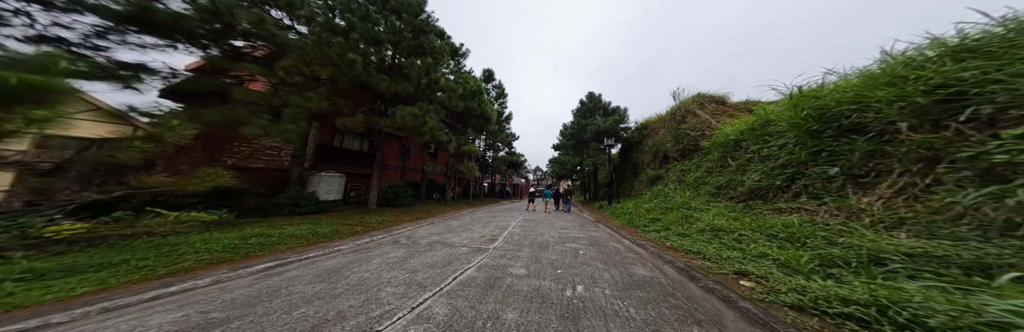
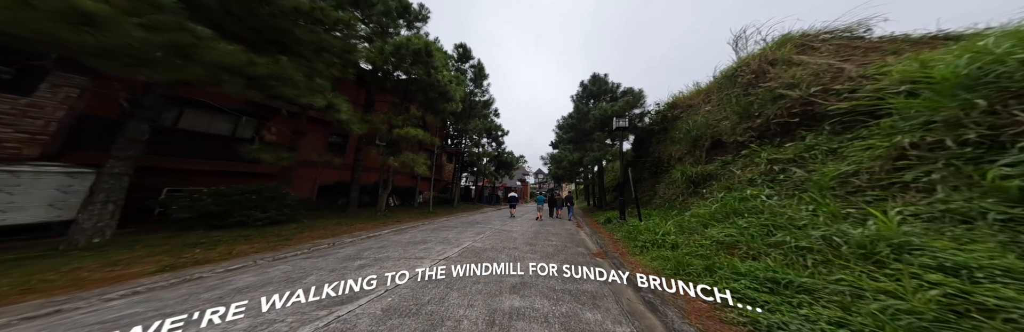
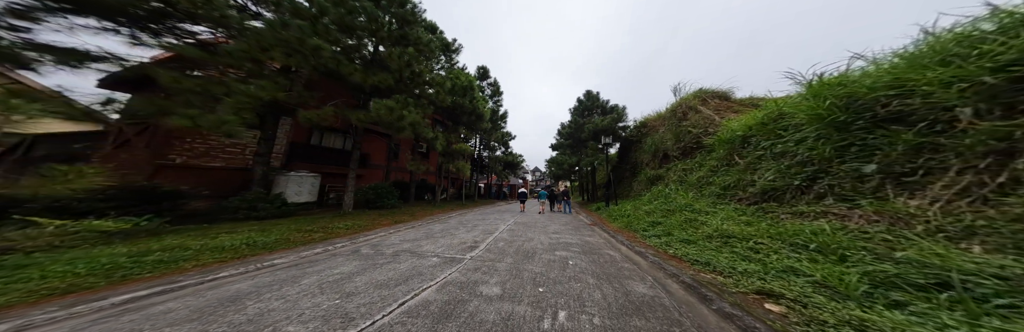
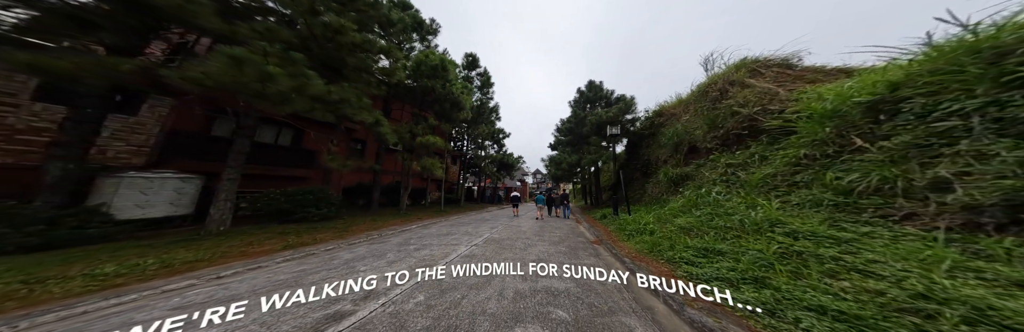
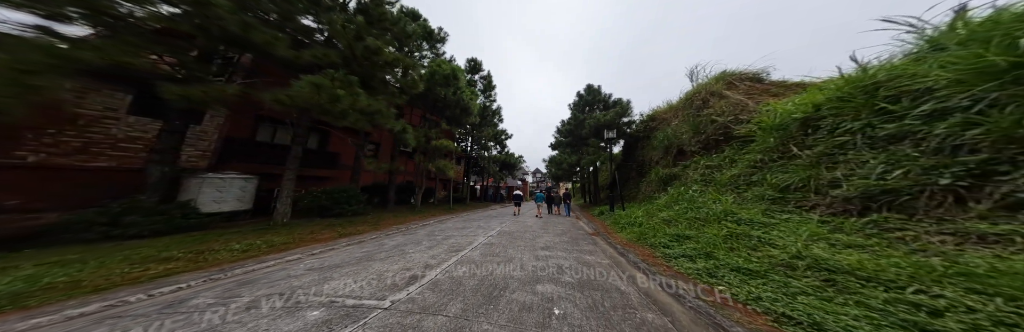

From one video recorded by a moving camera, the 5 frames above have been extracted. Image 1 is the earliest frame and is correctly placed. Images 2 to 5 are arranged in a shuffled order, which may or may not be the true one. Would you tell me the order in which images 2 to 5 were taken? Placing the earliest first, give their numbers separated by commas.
3, 5, 4, 2
